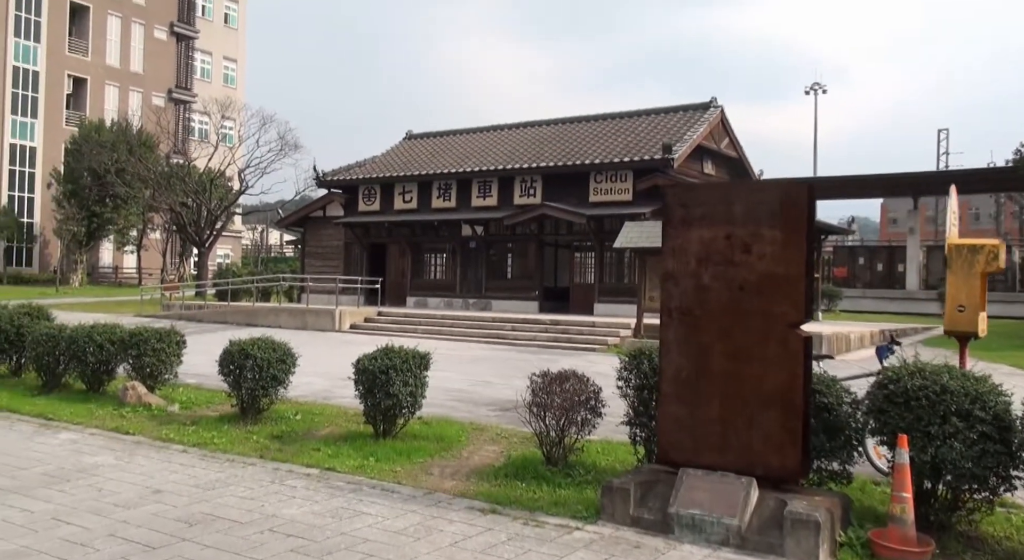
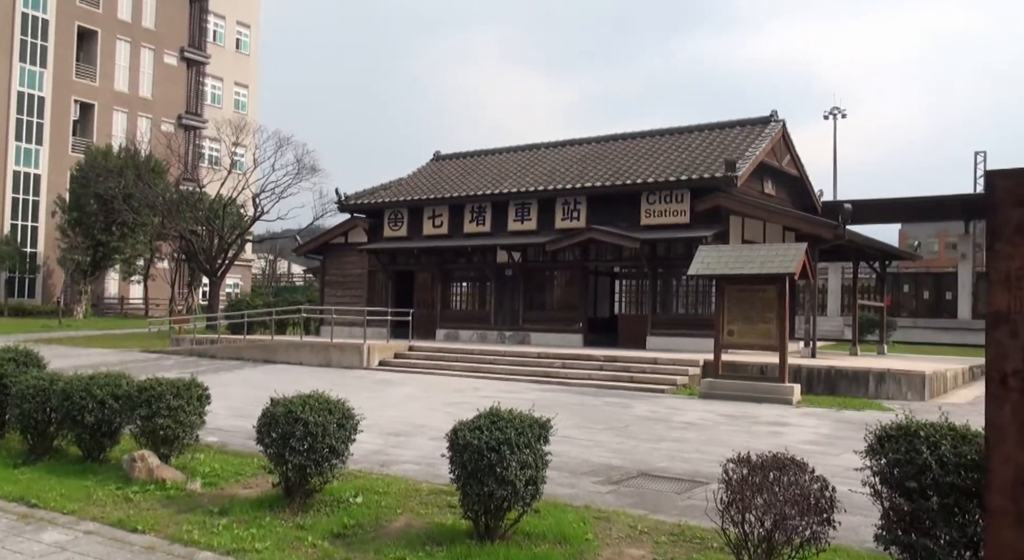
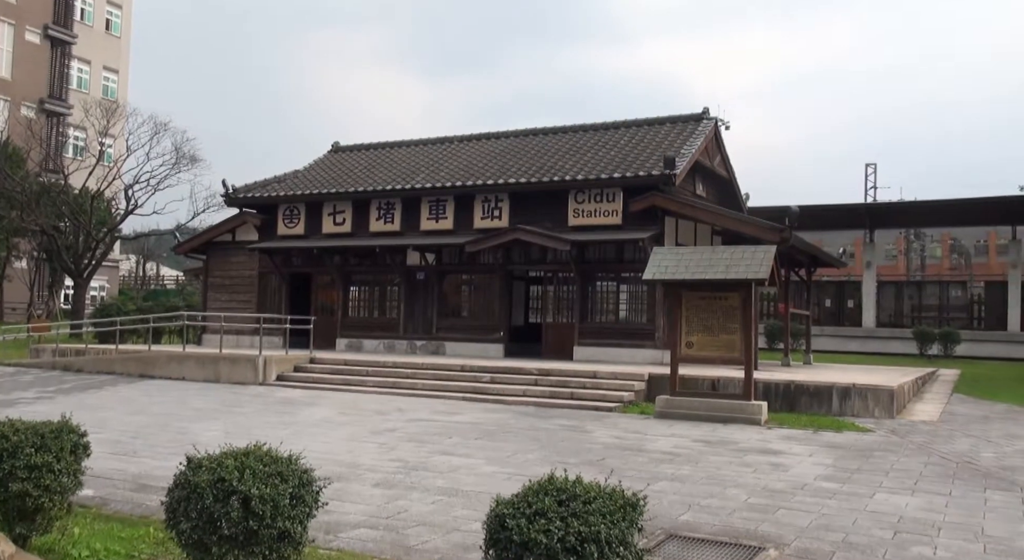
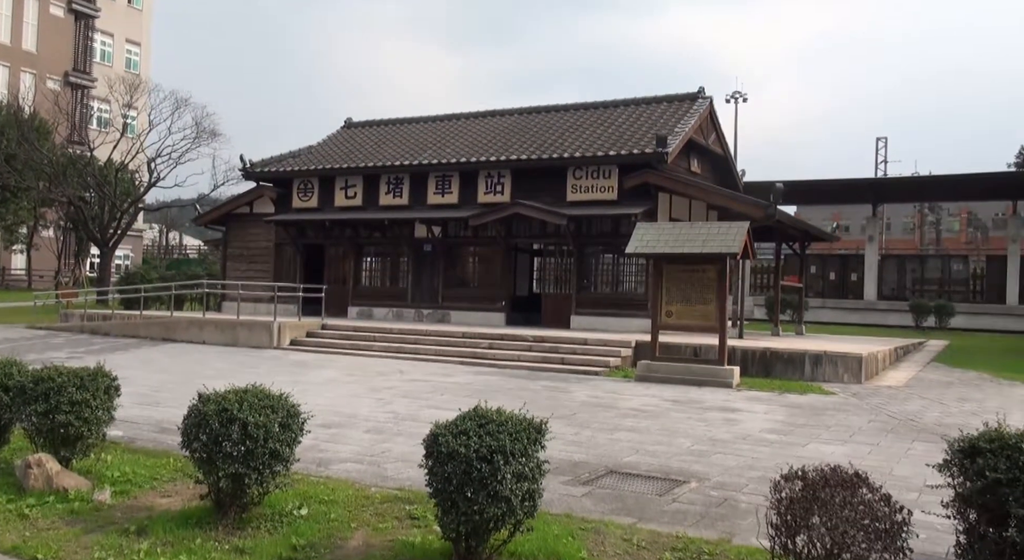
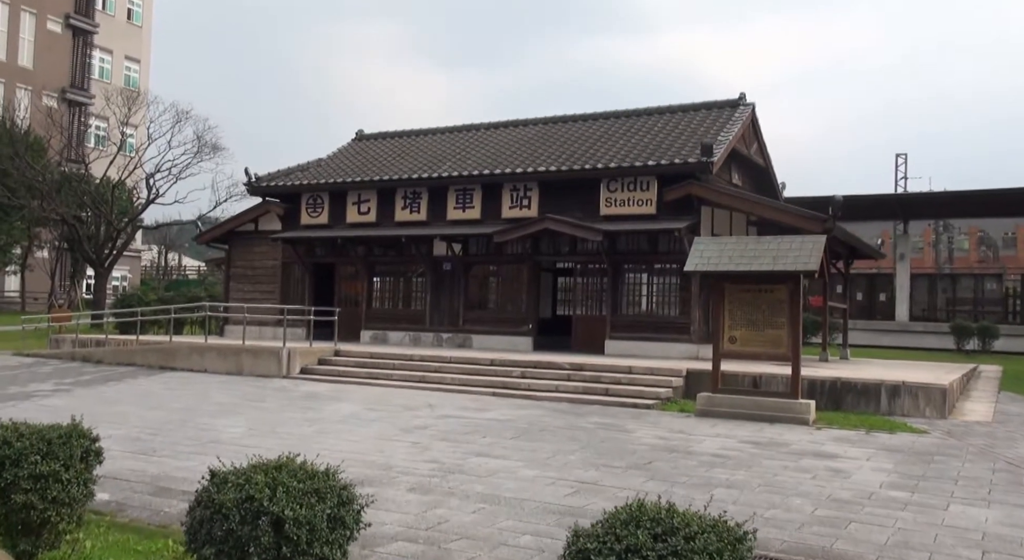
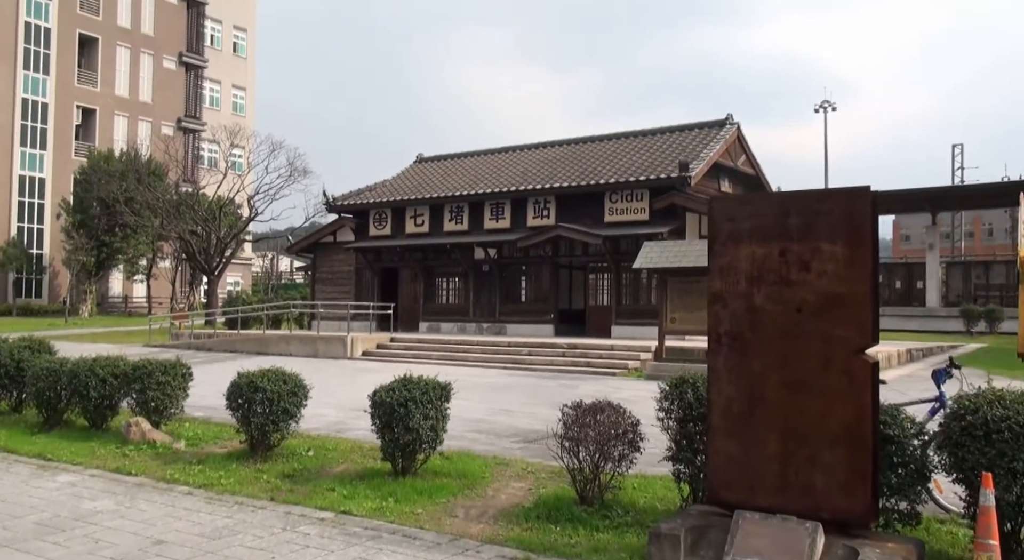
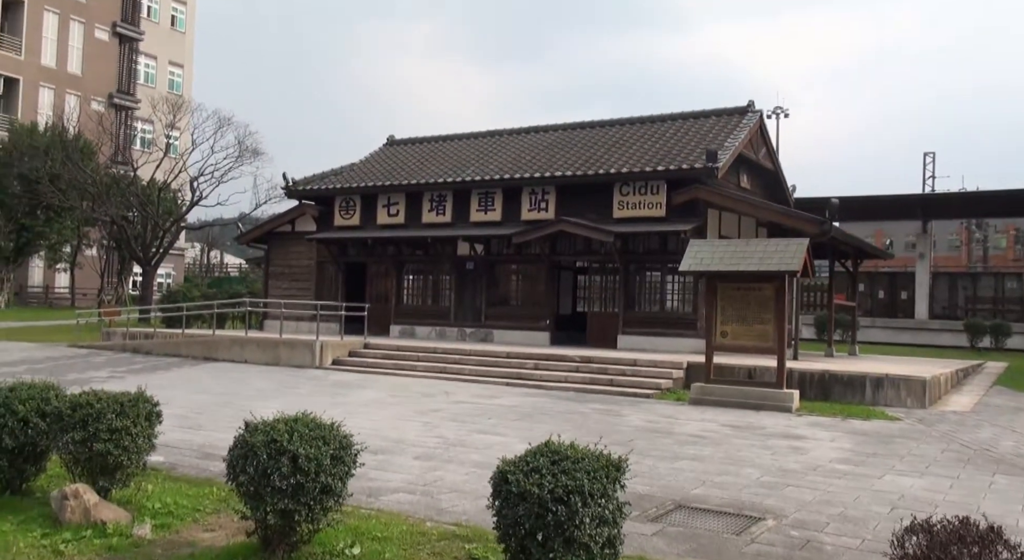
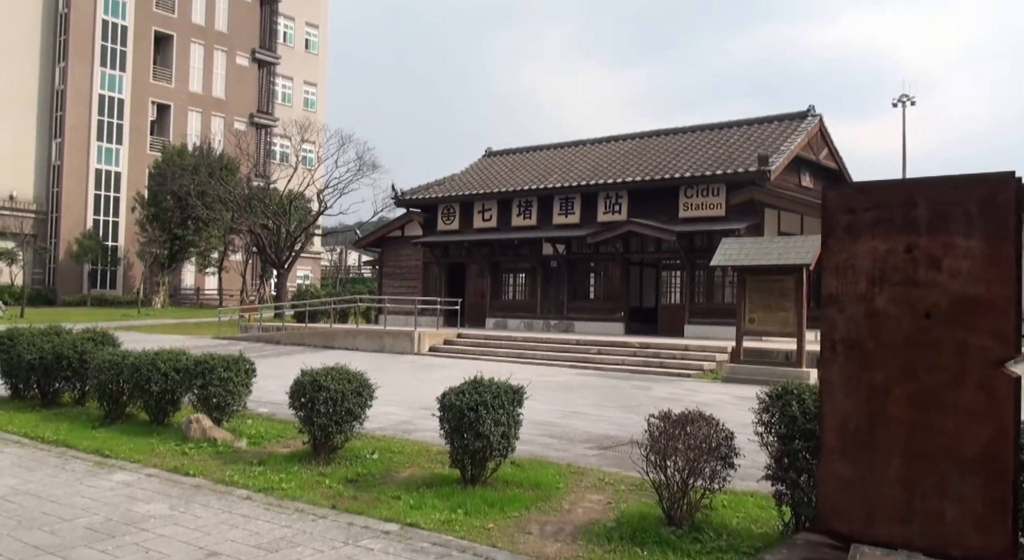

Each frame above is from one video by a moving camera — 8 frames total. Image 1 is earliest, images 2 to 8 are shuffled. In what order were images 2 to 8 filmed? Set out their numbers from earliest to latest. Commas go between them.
6, 8, 2, 4, 7, 3, 5
